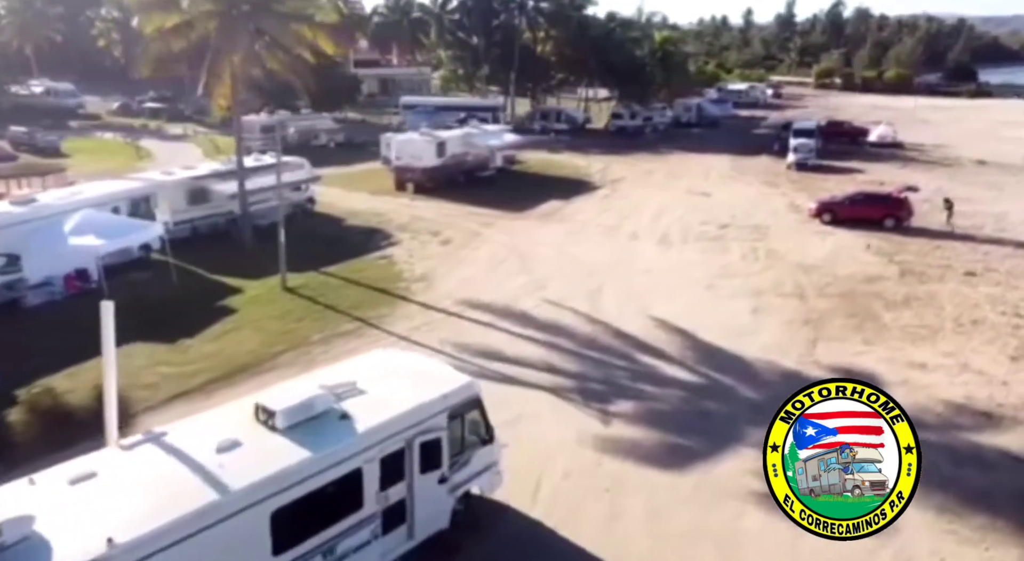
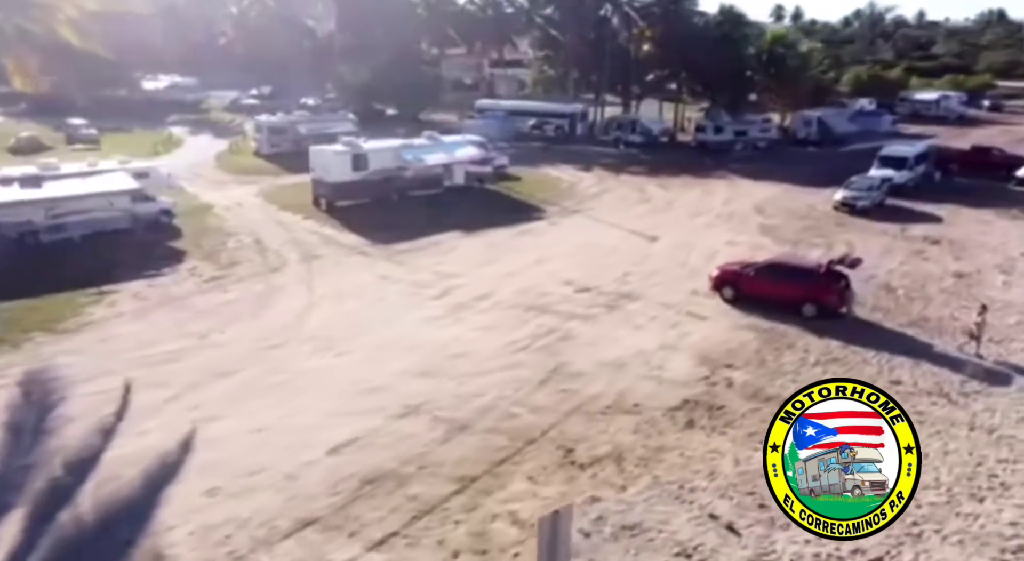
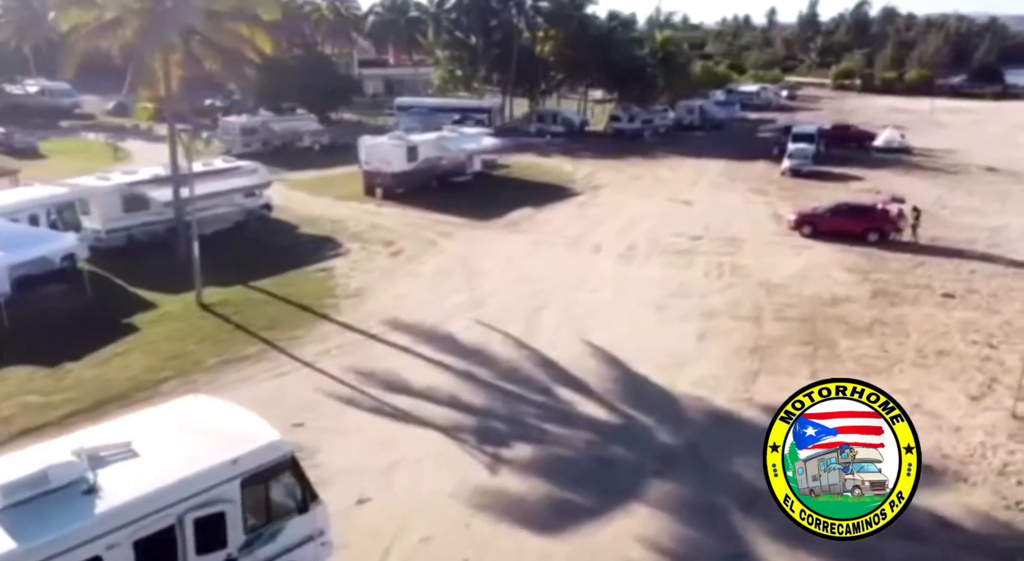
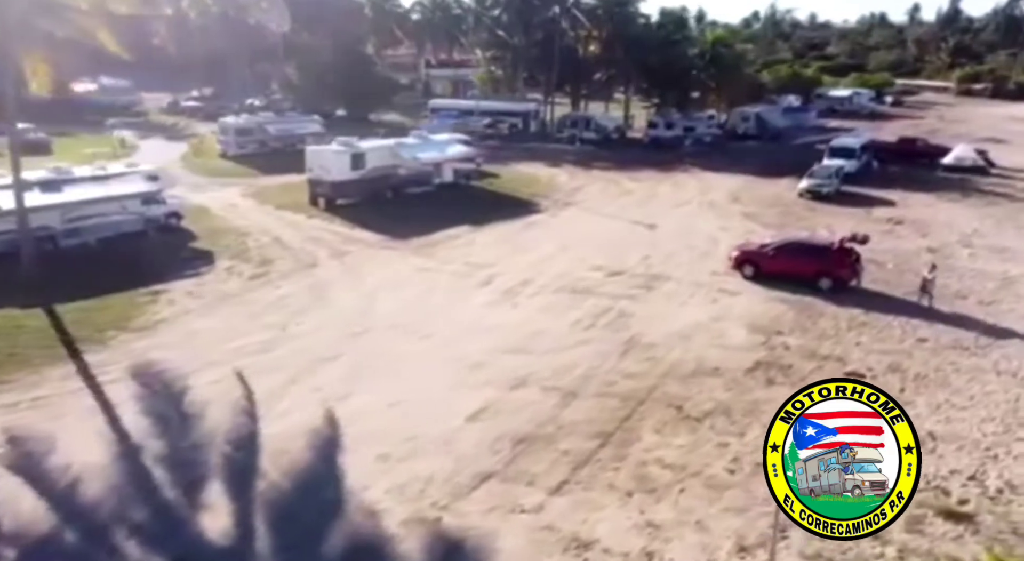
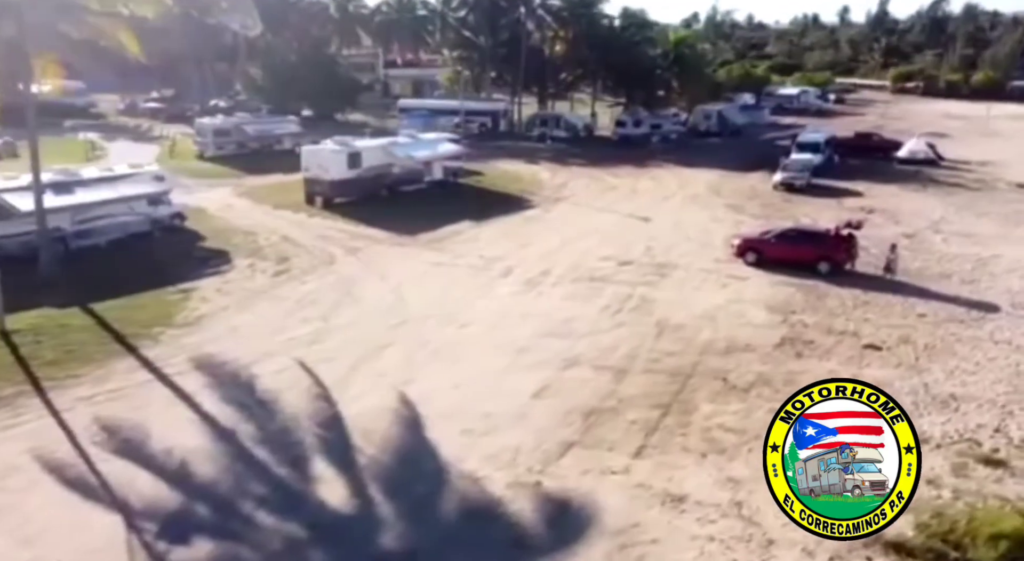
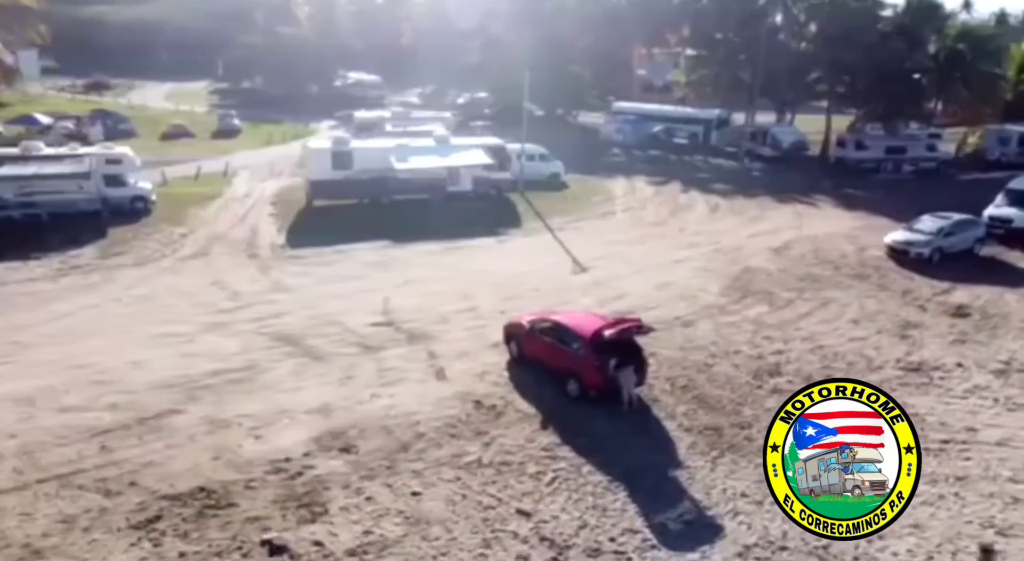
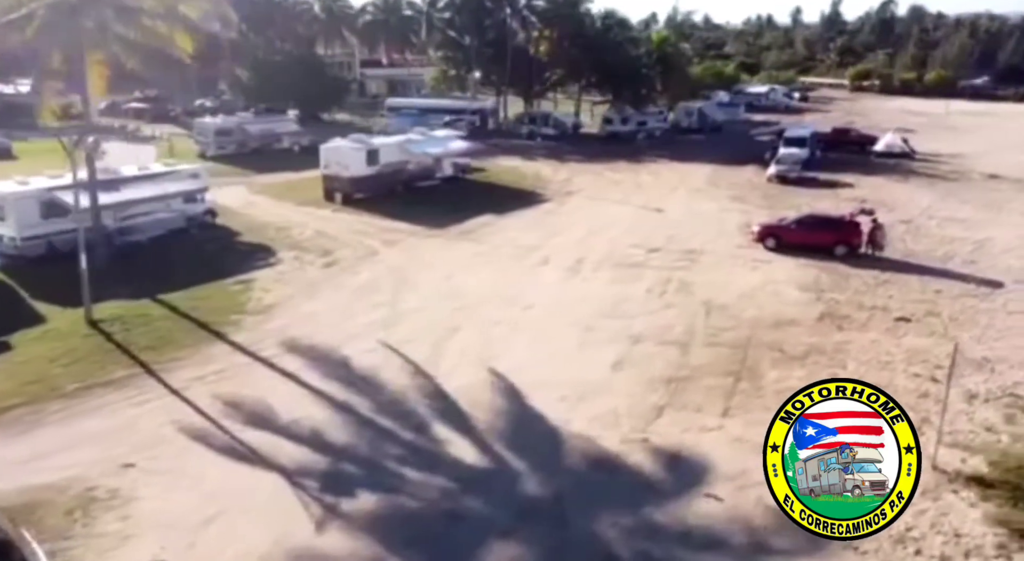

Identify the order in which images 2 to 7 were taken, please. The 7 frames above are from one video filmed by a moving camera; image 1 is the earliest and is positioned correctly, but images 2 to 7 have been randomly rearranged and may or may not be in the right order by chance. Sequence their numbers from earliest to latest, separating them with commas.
3, 7, 5, 4, 2, 6
